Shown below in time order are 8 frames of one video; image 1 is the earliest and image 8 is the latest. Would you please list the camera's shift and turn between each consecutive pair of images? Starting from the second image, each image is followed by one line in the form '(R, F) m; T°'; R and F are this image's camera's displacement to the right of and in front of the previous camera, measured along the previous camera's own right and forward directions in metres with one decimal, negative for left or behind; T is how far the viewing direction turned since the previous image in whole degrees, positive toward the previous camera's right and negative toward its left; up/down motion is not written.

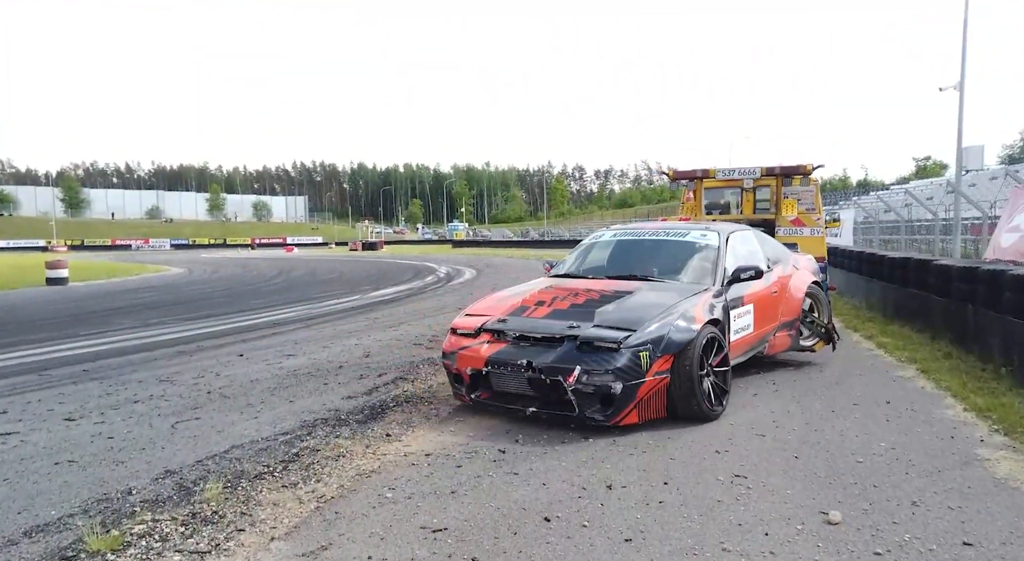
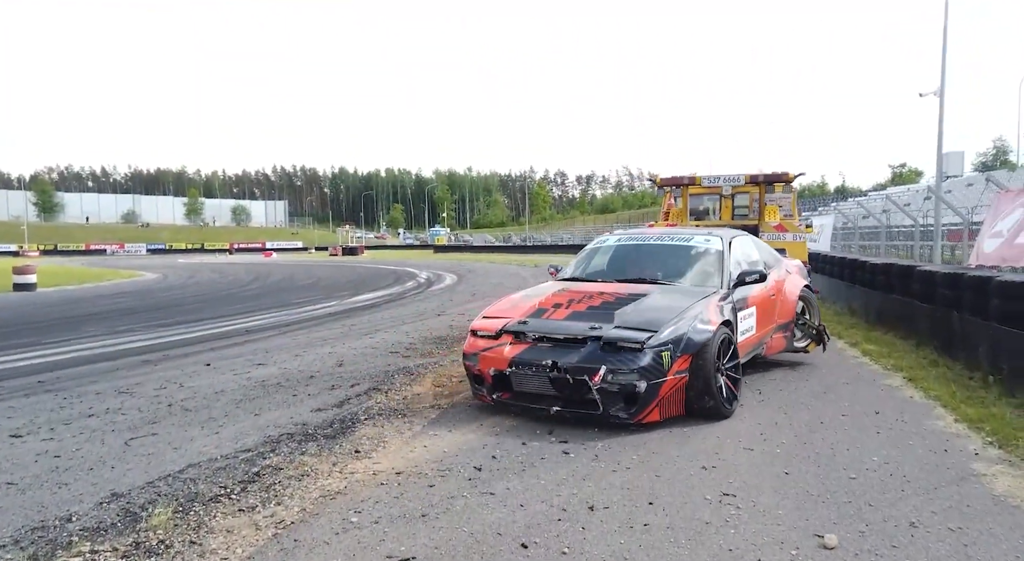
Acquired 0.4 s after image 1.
(0.0, +0.2) m; +1°
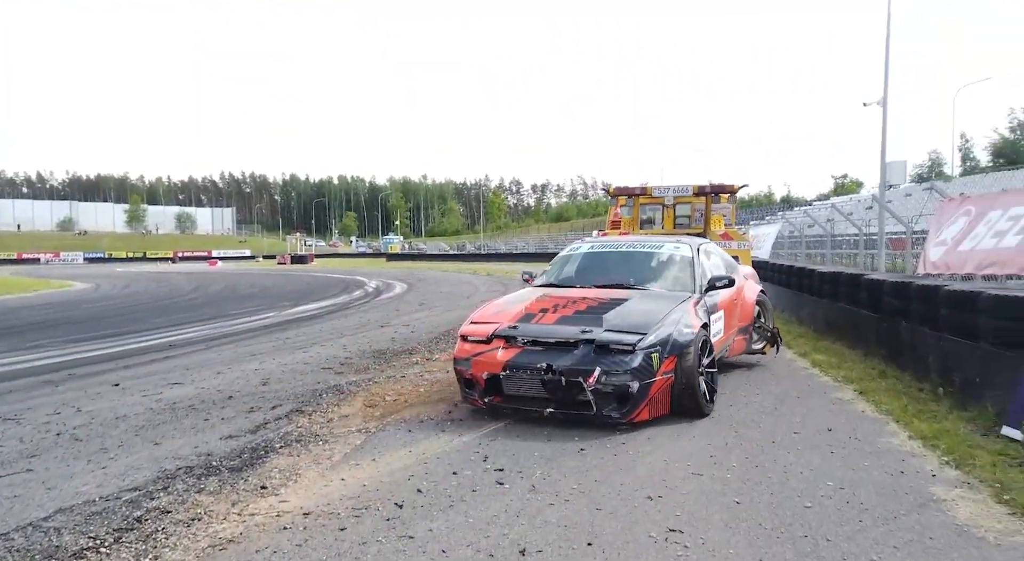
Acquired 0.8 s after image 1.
(+0.2, +0.4) m; +4°
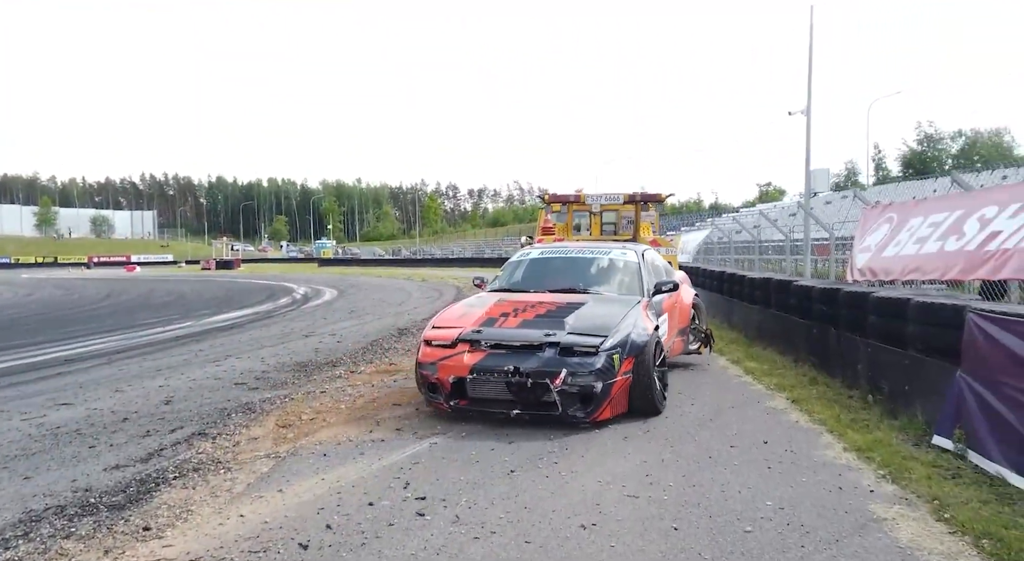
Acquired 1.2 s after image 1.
(+0.1, +0.3) m; +5°
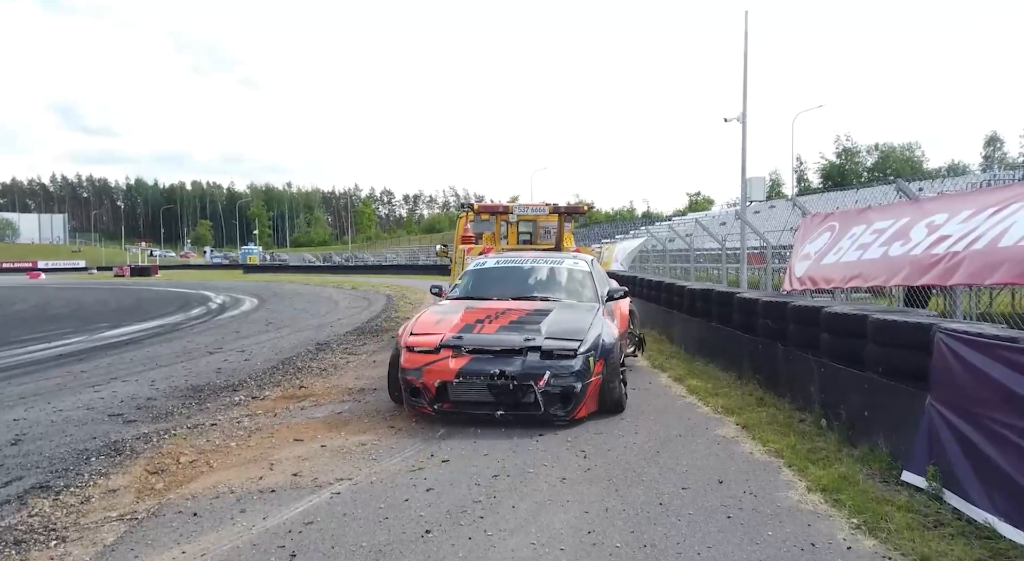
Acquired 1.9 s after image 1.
(+0.1, +0.8) m; +5°
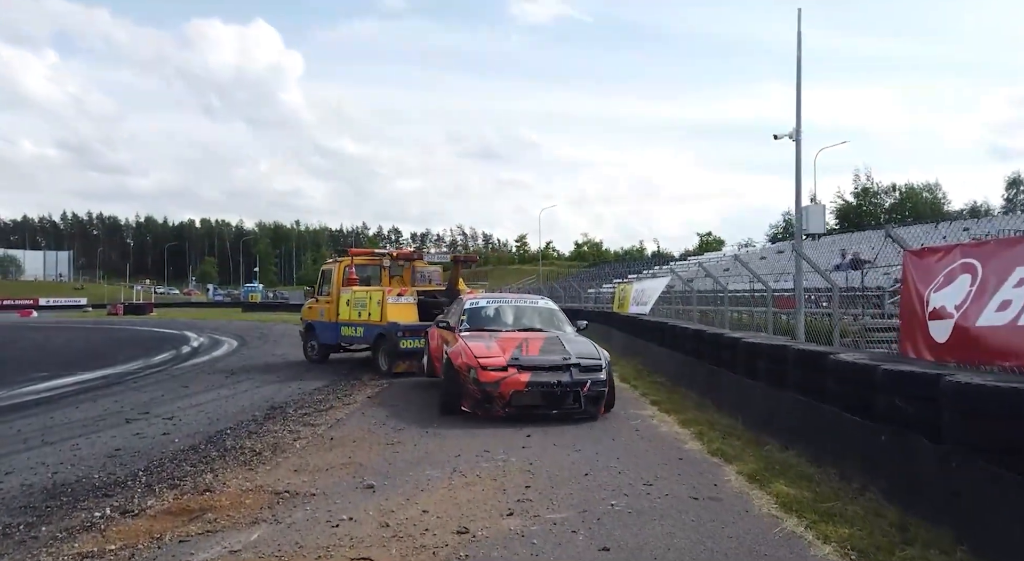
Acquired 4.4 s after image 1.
(0.0, +2.4) m; -1°
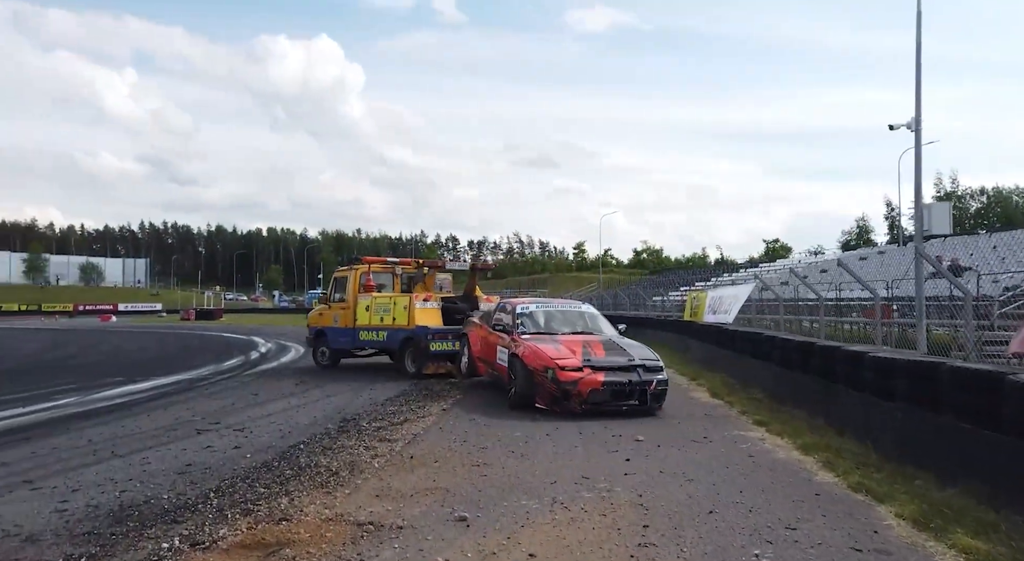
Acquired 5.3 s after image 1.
(-0.4, +0.7) m; -5°
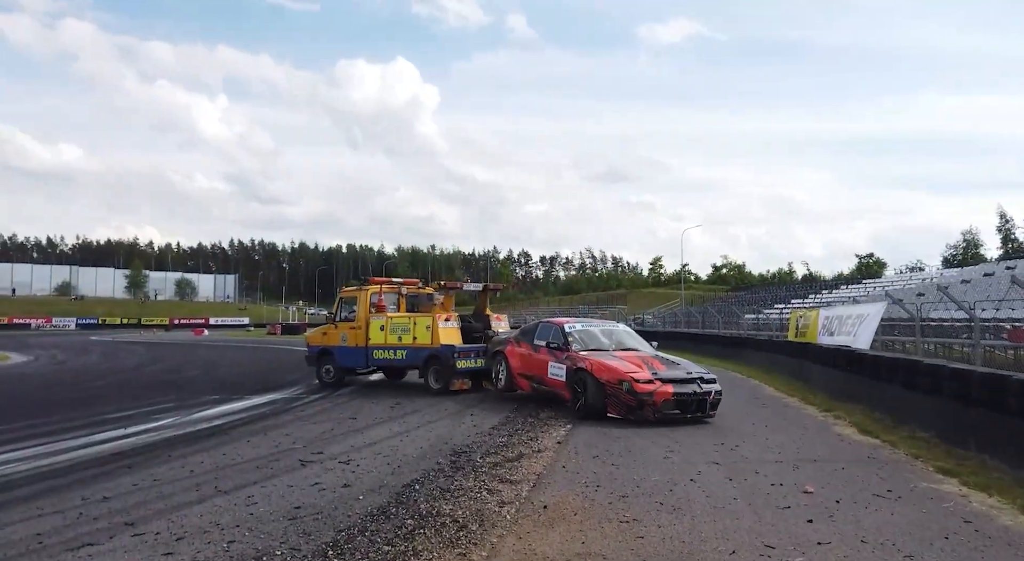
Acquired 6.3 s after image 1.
(-0.6, +0.9) m; -6°
